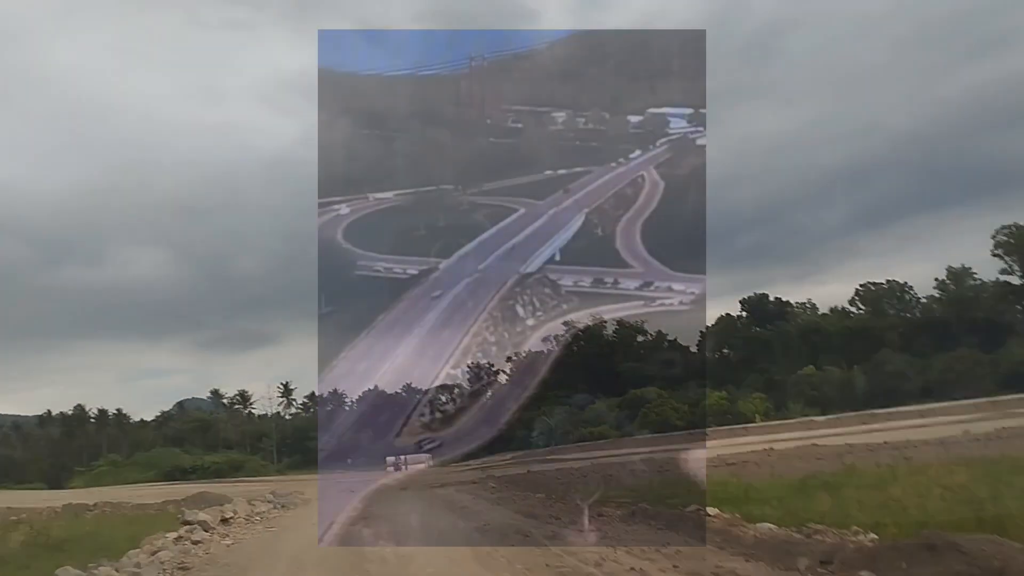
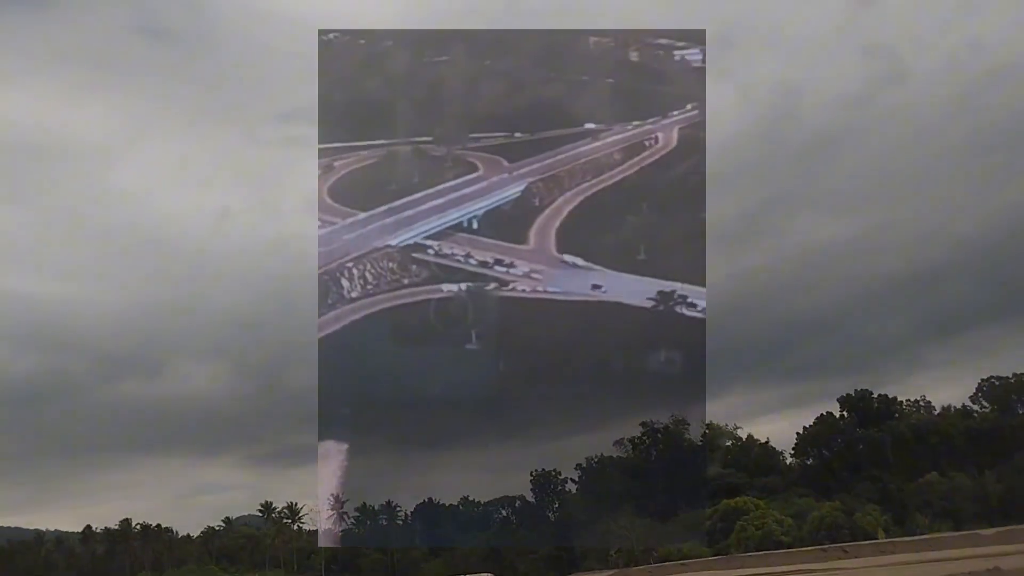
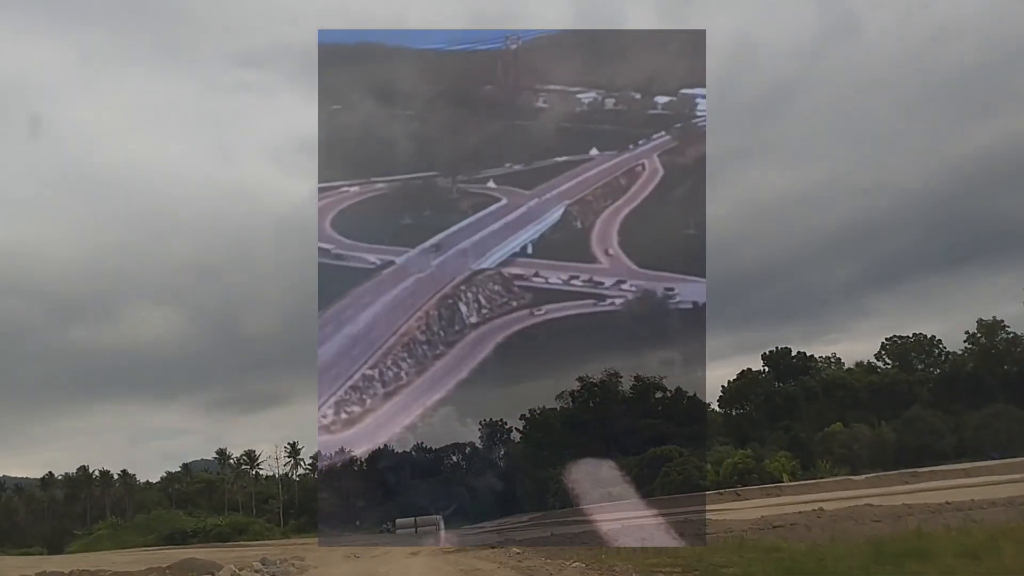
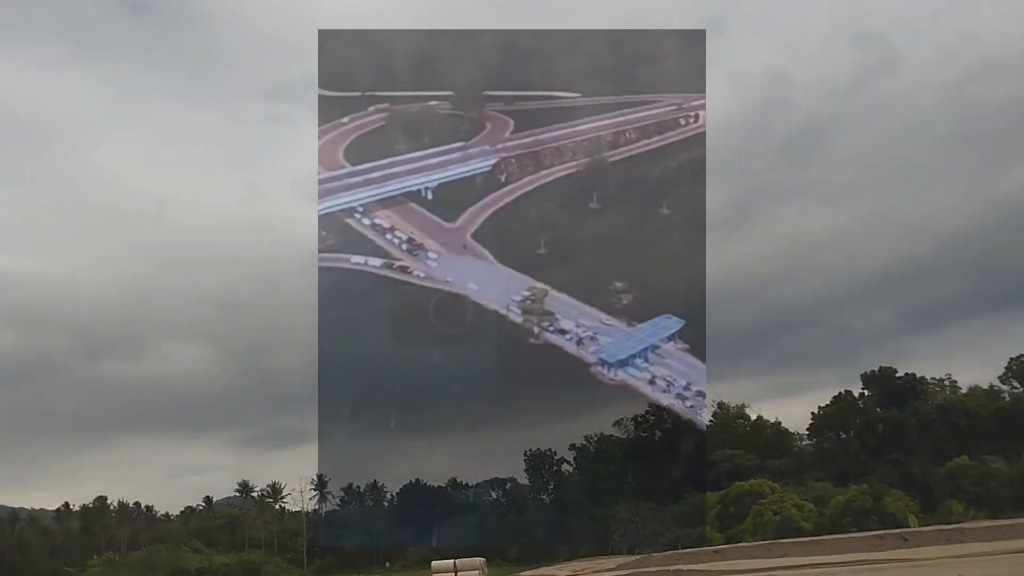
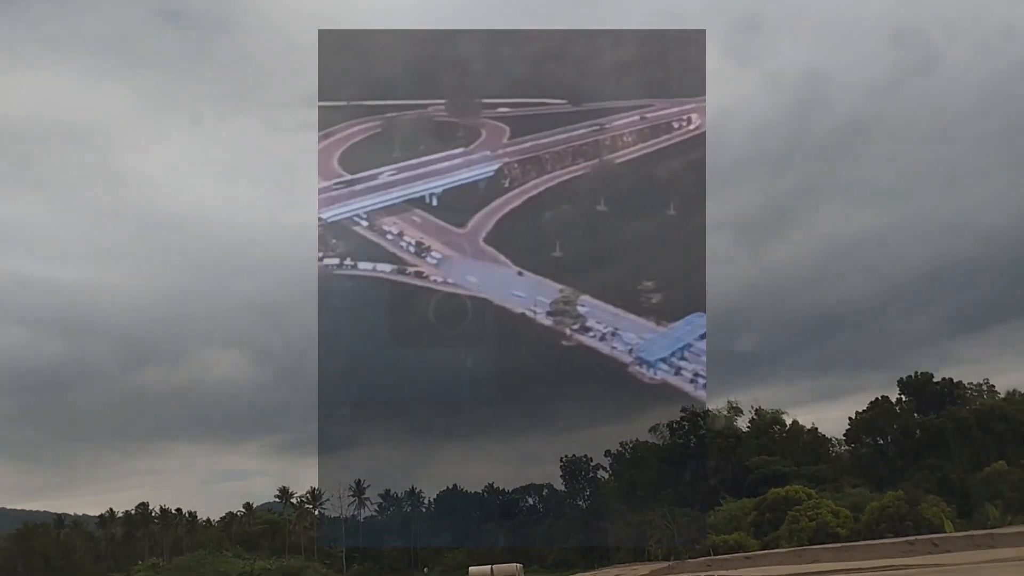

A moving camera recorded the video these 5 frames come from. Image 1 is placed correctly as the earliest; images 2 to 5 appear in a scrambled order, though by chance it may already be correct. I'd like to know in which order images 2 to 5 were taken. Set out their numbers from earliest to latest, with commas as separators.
3, 2, 5, 4
